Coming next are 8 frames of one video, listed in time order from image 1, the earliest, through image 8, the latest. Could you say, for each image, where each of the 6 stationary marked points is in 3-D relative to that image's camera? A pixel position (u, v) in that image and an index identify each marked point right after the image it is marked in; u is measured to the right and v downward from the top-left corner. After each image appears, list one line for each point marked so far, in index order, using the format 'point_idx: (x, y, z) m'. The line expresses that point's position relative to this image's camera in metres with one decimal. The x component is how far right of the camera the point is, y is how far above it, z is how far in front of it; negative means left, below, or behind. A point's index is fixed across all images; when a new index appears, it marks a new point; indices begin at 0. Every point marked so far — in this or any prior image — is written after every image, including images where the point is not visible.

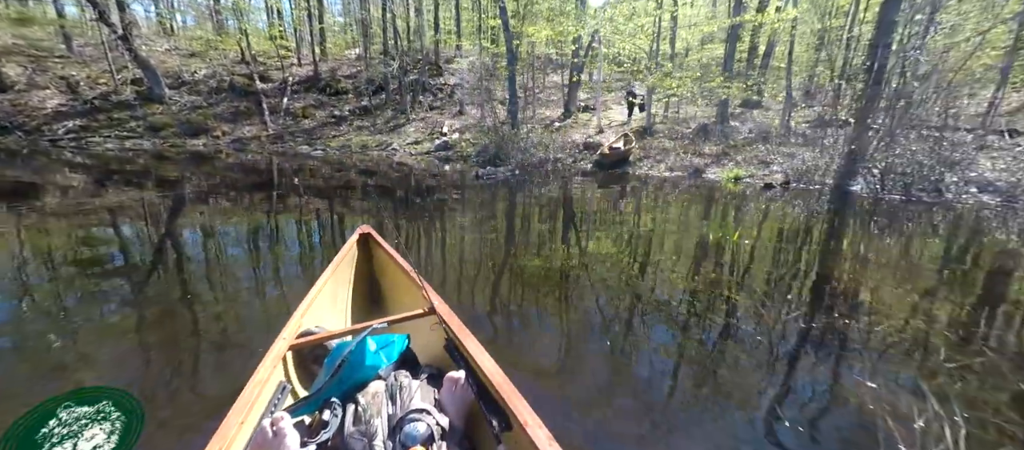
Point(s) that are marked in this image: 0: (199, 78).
0: (-13.9, +6.7, +18.0) m
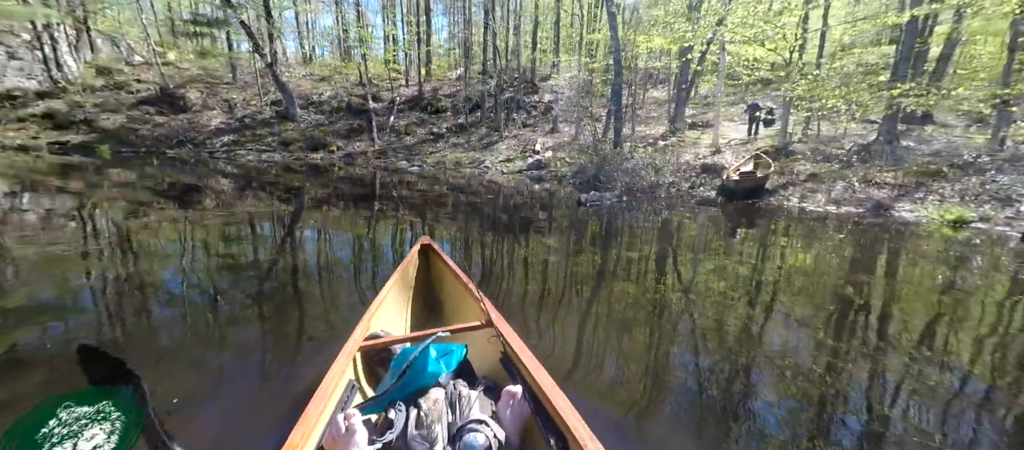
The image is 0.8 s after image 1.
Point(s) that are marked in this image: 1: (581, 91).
0: (-9.3, +6.4, +20.0) m
1: (+3.1, +5.7, +17.3) m
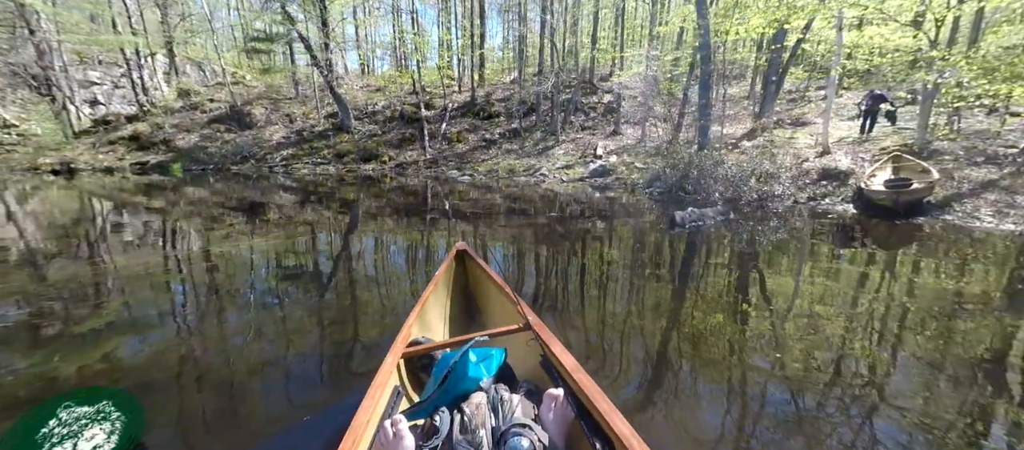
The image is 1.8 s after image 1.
0: (-6.7, +5.9, +20.1) m
1: (+5.3, +5.3, +16.0) m
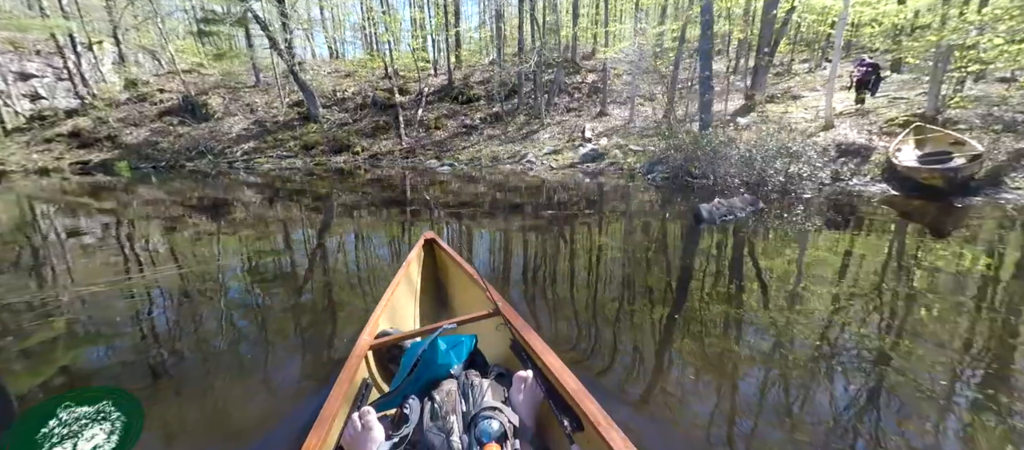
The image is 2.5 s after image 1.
0: (-7.7, +6.2, +18.9) m
1: (+4.5, +5.9, +15.4) m
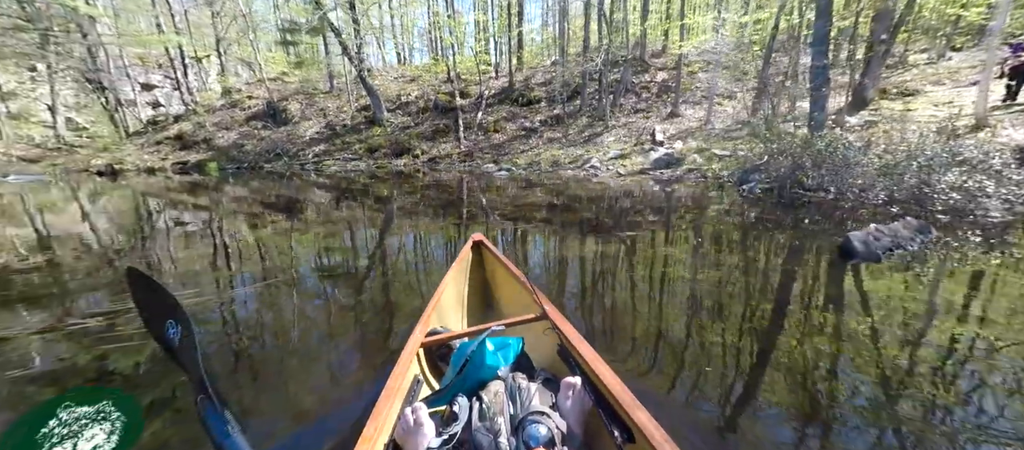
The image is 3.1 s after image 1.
0: (-4.8, +6.1, +19.3) m
1: (+6.7, +5.5, +14.0) m
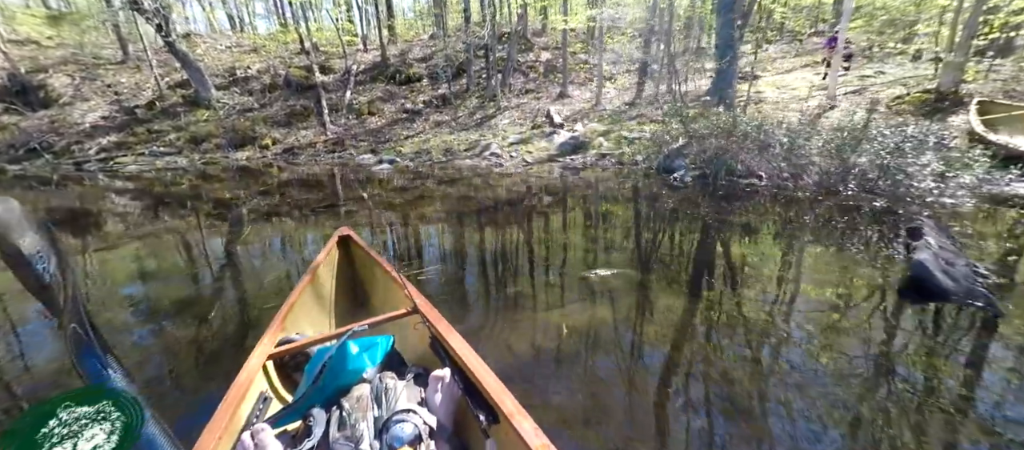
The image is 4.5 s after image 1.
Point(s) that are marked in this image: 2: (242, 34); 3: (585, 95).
0: (-10.1, +5.8, +15.6) m
1: (+2.4, +6.2, +14.1) m
2: (-13.0, +8.9, +19.0) m
3: (+2.3, +4.4, +13.8) m
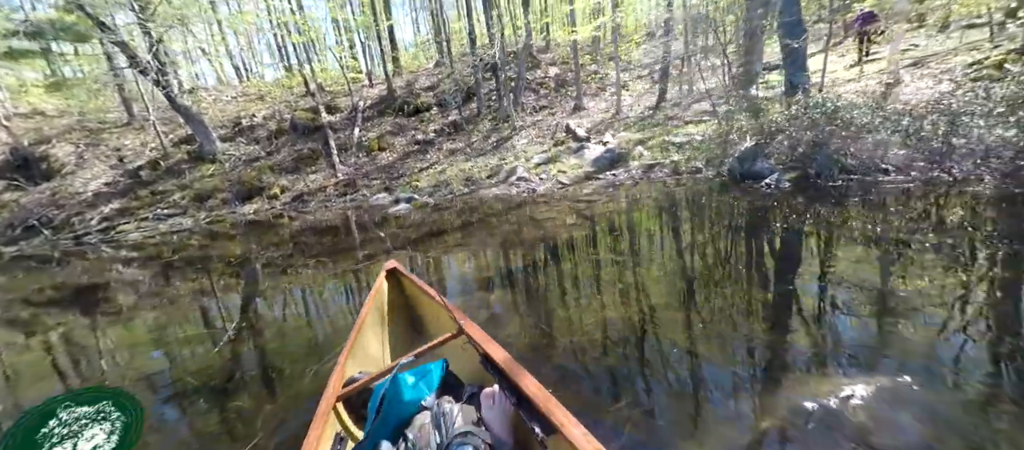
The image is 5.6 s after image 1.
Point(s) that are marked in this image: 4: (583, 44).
0: (-9.7, +3.9, +15.5) m
1: (+2.7, +5.6, +13.6) m
2: (-12.7, +6.6, +19.1) m
3: (+2.7, +3.8, +13.2) m
4: (+3.1, +7.8, +17.5) m
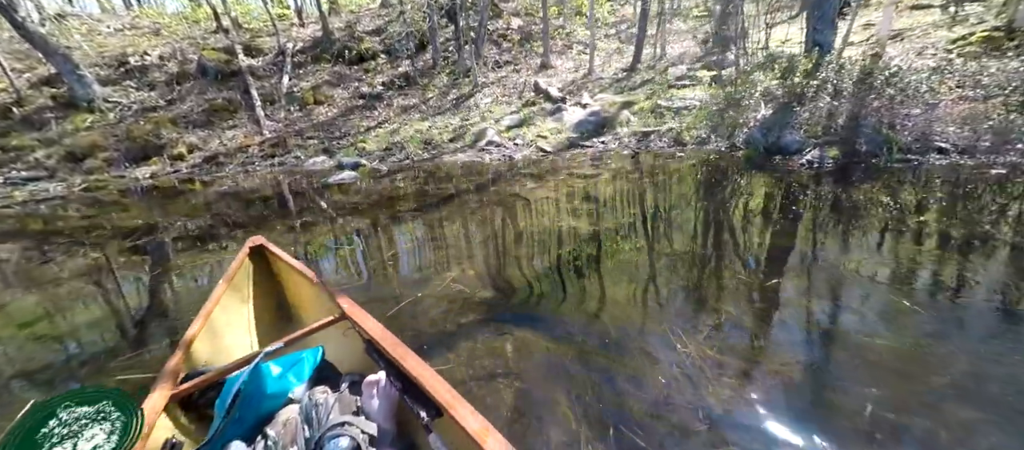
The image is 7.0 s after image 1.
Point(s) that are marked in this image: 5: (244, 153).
0: (-11.2, +5.1, +12.9) m
1: (+1.4, +6.6, +12.4) m
2: (-14.6, +8.0, +15.8) m
3: (+1.4, +4.8, +12.2) m
4: (+1.3, +9.2, +16.1) m
5: (-6.8, +1.9, +10.4) m
